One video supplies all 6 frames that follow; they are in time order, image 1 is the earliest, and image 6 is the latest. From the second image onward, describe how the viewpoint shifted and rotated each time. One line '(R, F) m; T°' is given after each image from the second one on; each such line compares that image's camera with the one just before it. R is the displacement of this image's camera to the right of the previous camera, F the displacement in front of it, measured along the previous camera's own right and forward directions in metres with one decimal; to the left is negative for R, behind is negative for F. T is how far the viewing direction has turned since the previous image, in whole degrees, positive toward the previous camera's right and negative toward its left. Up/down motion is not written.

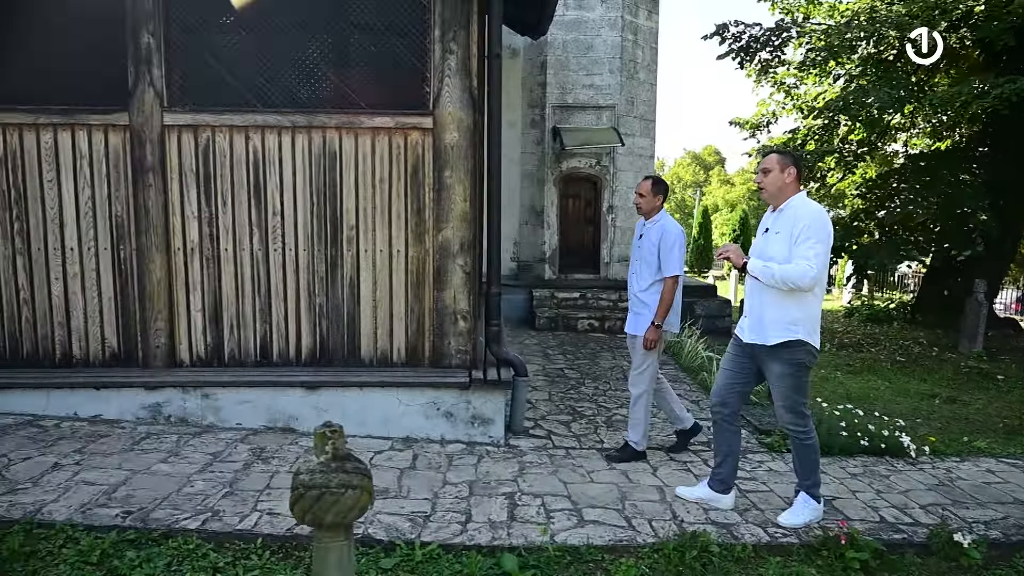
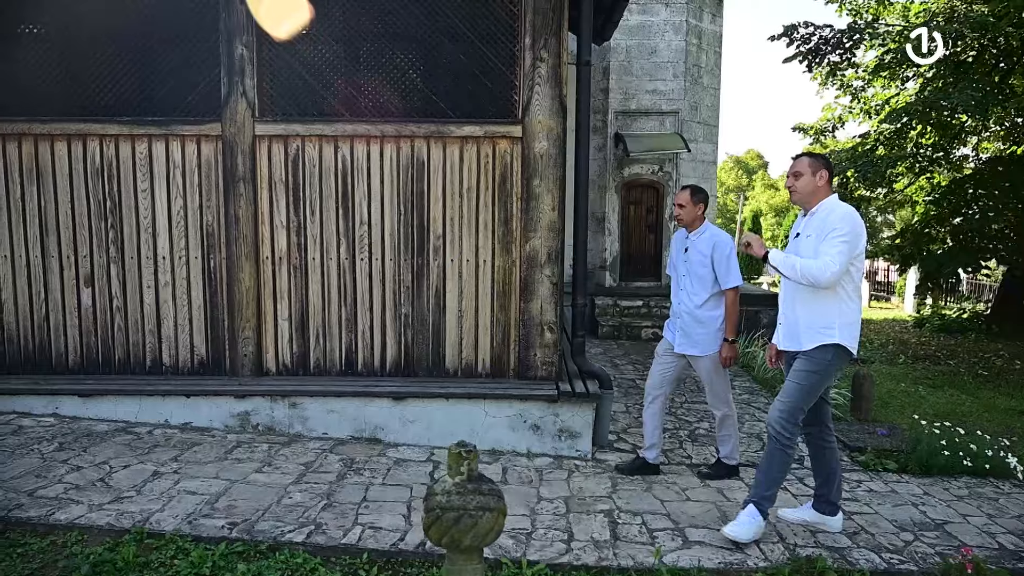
(-0.3, +0.1) m; -3°
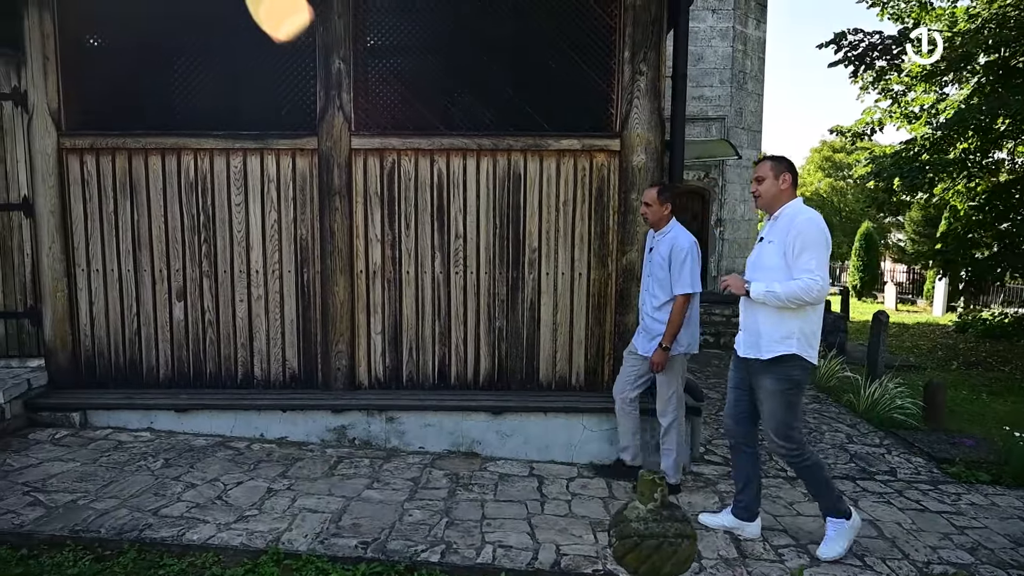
(-0.6, 0.0) m; 0°
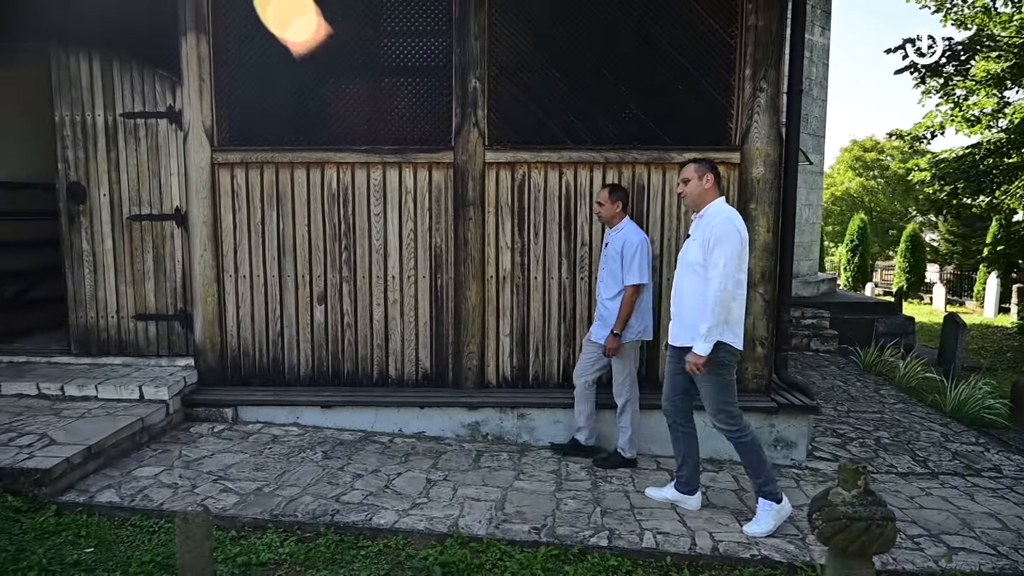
(-0.7, -0.3) m; -2°
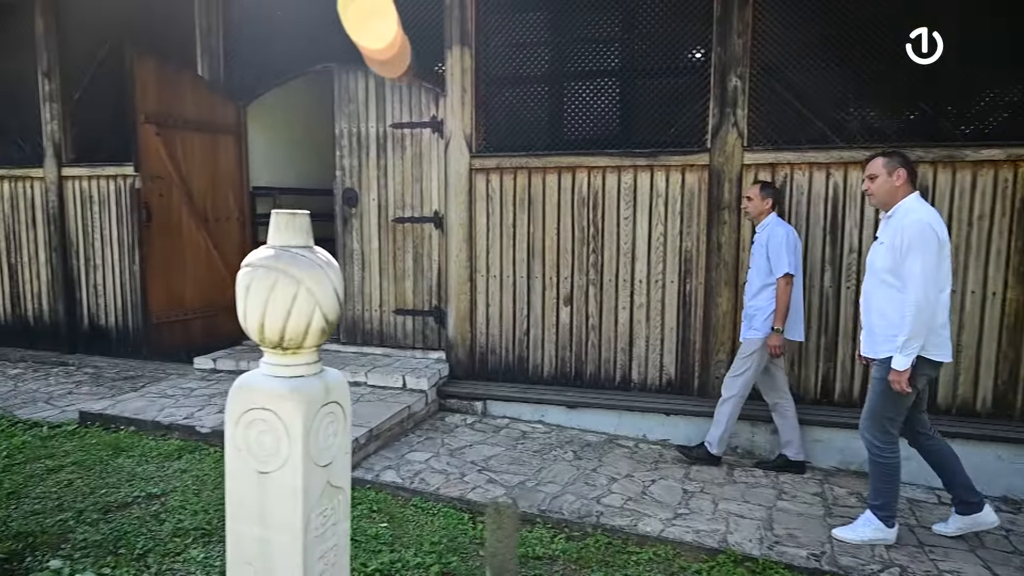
(-0.5, 0.0) m; -15°
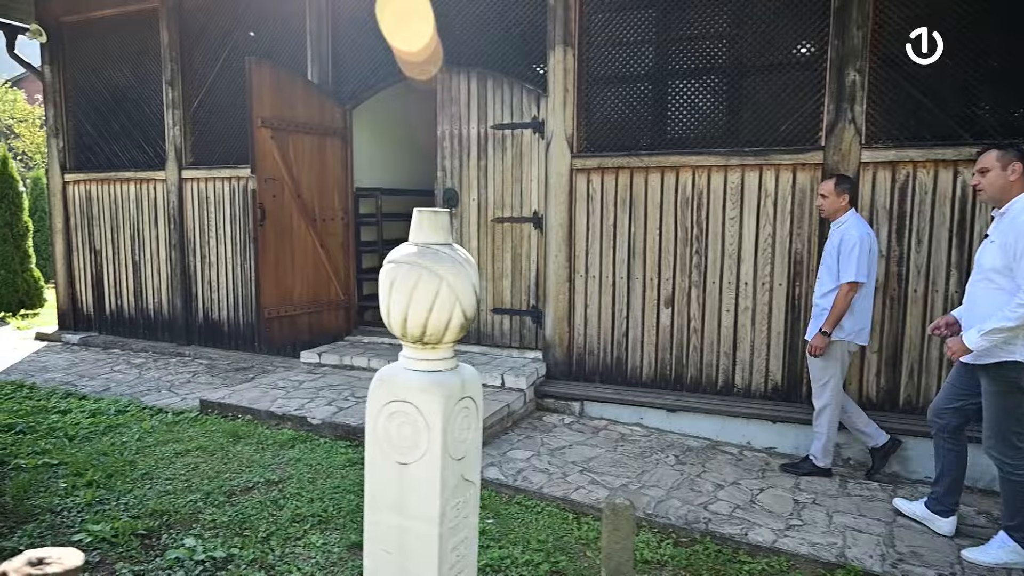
(-0.2, 0.0) m; -6°
